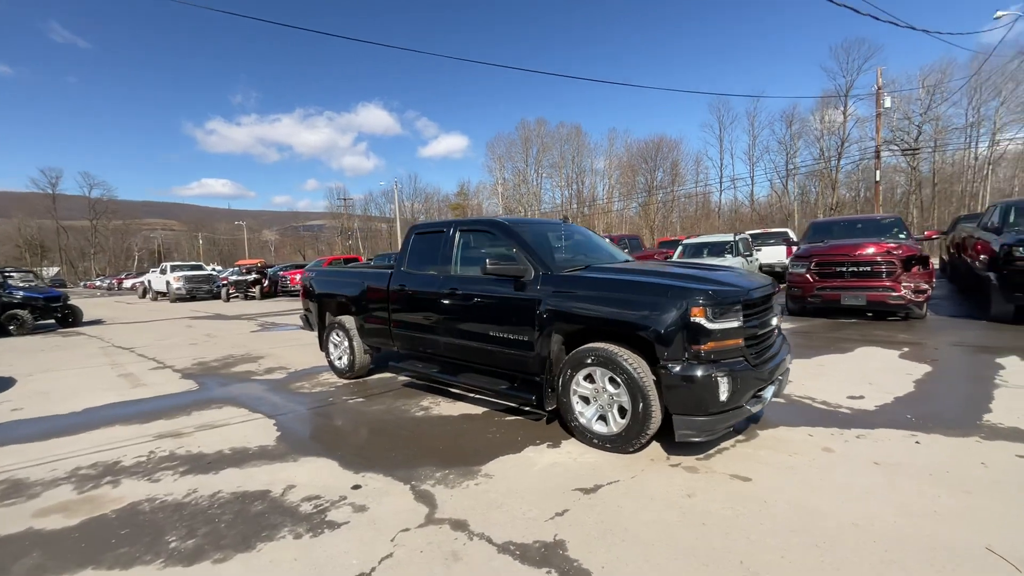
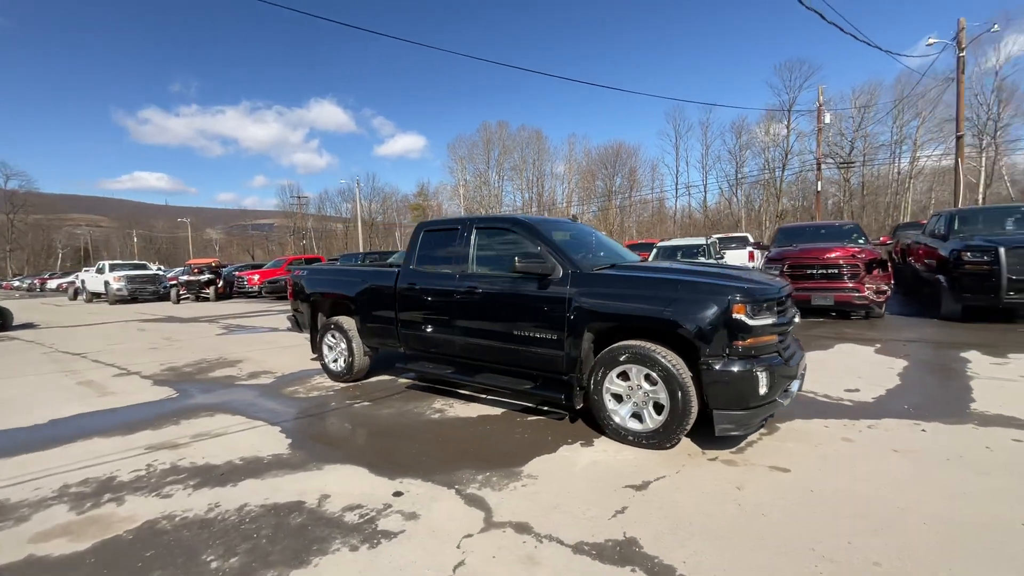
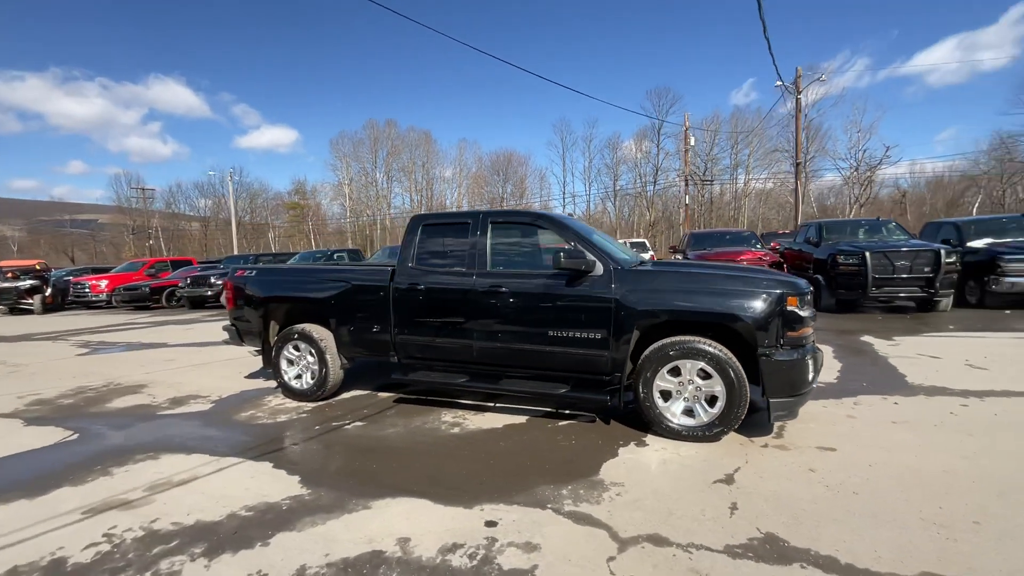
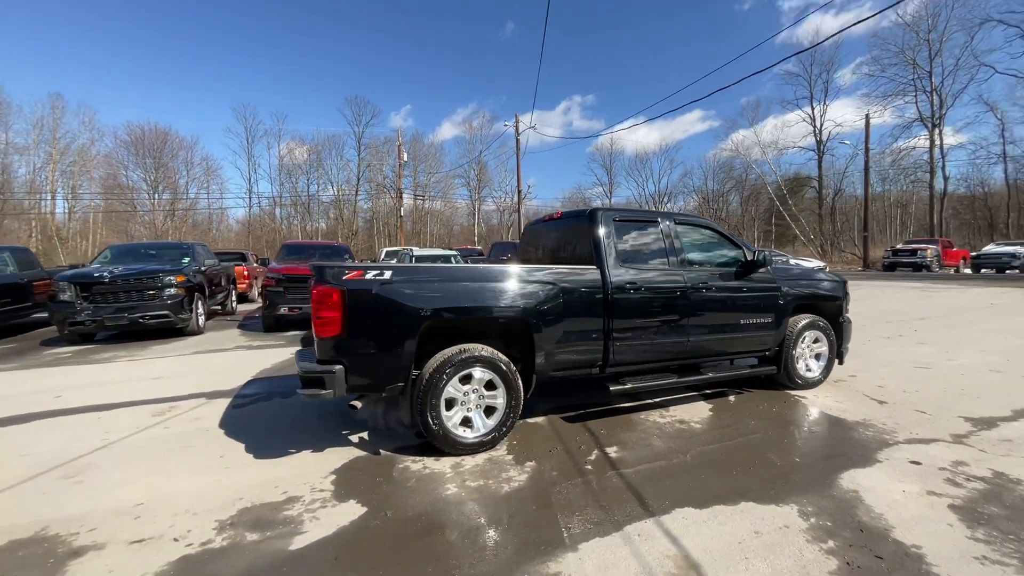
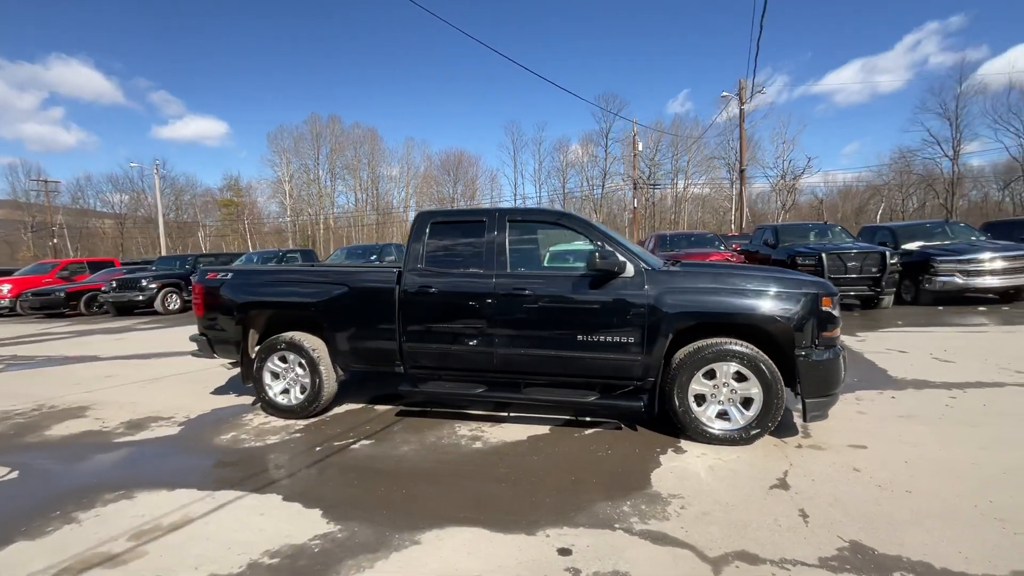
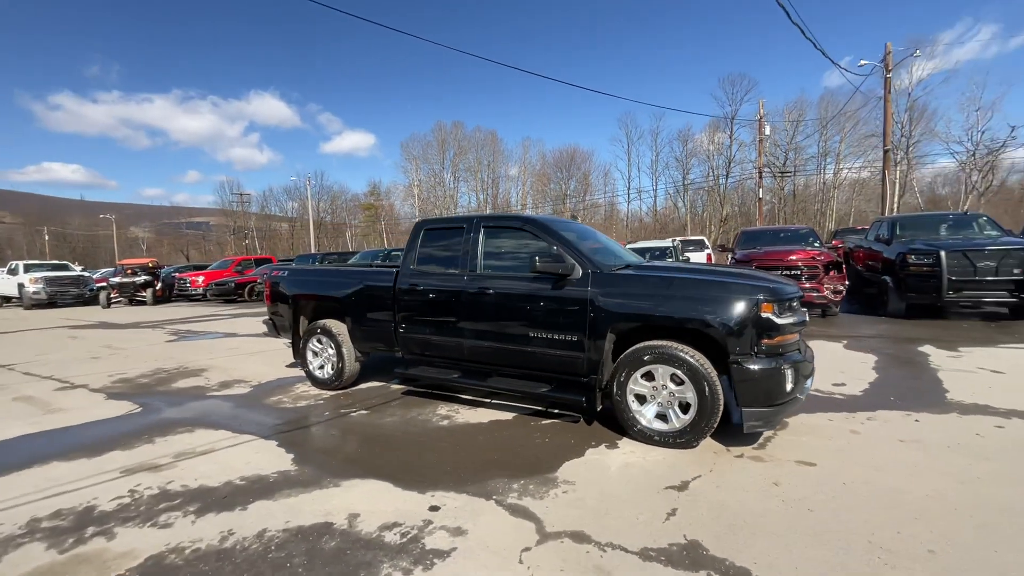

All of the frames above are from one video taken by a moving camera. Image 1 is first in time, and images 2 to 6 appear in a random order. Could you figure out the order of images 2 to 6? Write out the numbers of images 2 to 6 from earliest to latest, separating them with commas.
2, 6, 3, 5, 4
